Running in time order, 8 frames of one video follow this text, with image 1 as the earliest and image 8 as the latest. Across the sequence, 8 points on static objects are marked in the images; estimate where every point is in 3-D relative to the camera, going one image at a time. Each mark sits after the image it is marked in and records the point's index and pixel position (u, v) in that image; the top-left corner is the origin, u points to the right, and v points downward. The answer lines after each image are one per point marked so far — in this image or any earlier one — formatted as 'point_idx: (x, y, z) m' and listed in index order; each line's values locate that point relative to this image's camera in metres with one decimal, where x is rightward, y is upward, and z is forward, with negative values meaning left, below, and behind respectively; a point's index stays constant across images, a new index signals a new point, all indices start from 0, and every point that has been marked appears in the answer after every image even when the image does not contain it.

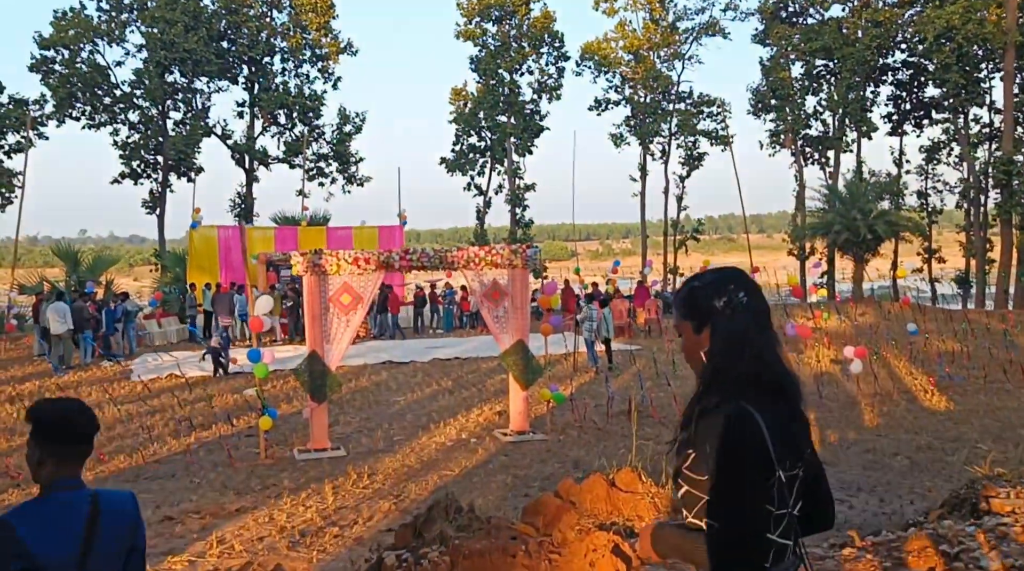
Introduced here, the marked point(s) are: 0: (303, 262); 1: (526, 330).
0: (-2.4, +0.3, +10.9) m
1: (+0.2, -0.5, +11.6) m
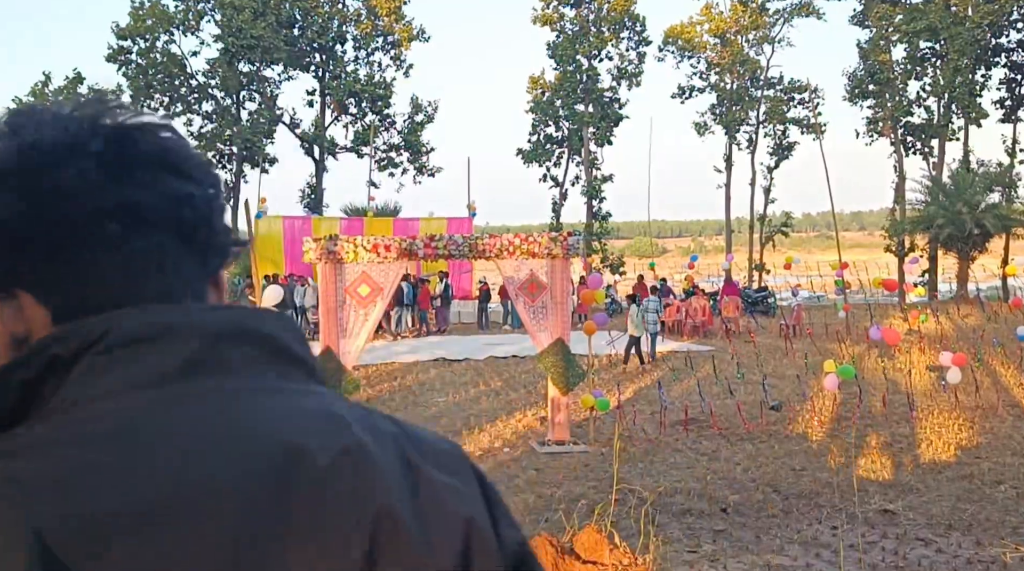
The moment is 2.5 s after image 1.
0: (-2.0, +0.4, +9.9) m
1: (+0.6, -0.5, +10.3) m
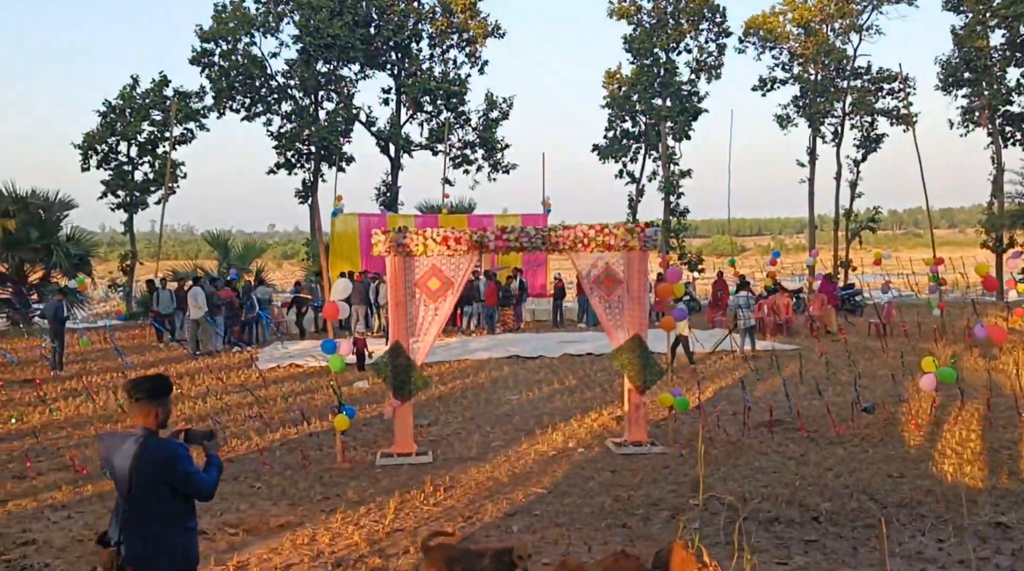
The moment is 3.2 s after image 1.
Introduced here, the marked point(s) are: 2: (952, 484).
0: (-1.3, +0.5, +9.6) m
1: (+1.4, -0.4, +9.8) m
2: (+3.7, -1.7, +8.1) m
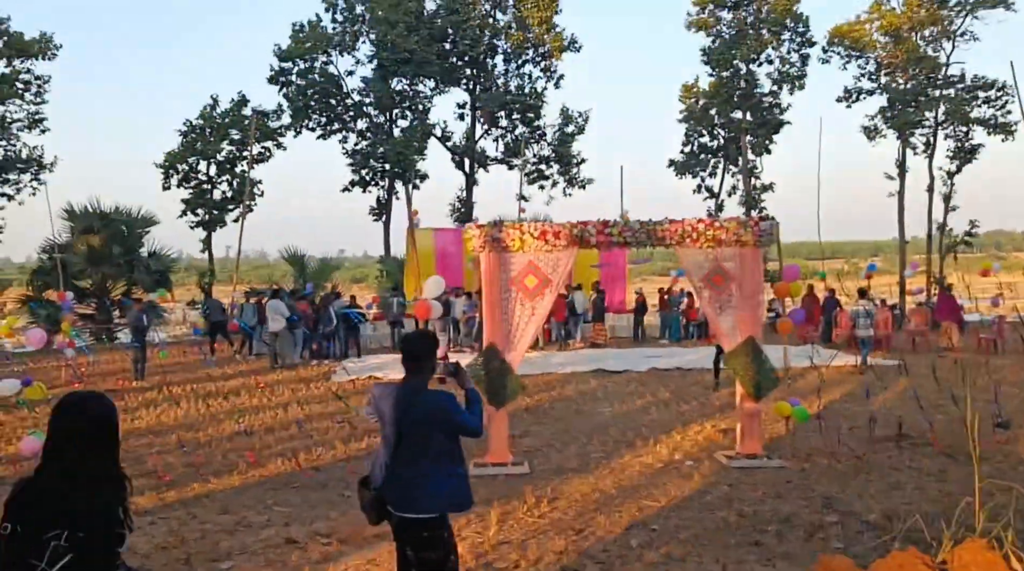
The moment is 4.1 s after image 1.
0: (-0.3, +0.5, +9.1) m
1: (+2.4, -0.4, +9.1) m
2: (+4.6, -1.6, +7.1) m
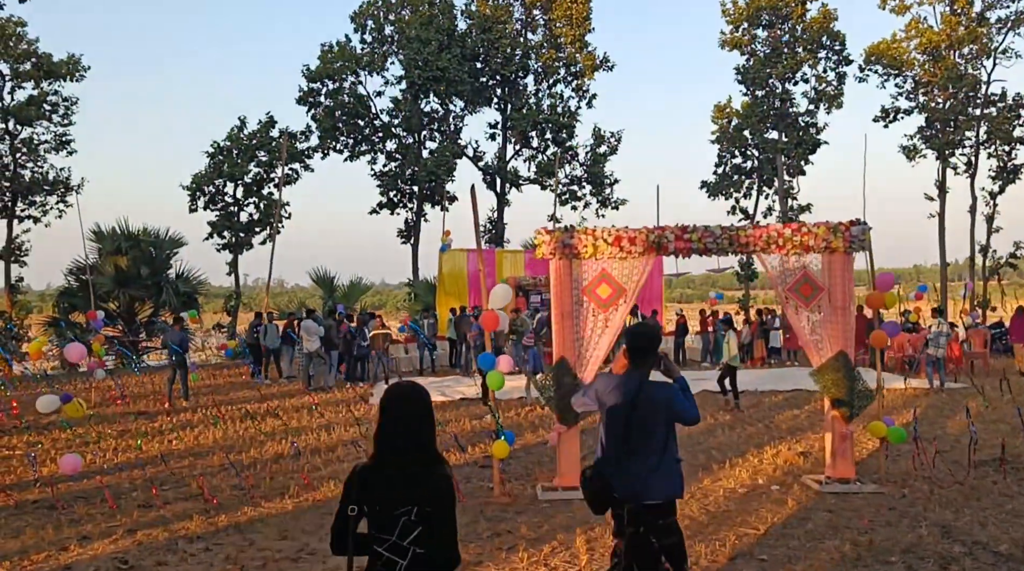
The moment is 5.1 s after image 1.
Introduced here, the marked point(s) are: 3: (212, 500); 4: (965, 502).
0: (+0.3, +0.4, +8.5) m
1: (+3.0, -0.5, +8.4) m
2: (+5.2, -1.7, +6.4) m
3: (-2.7, -1.9, +8.5) m
4: (+3.7, -1.8, +7.7) m
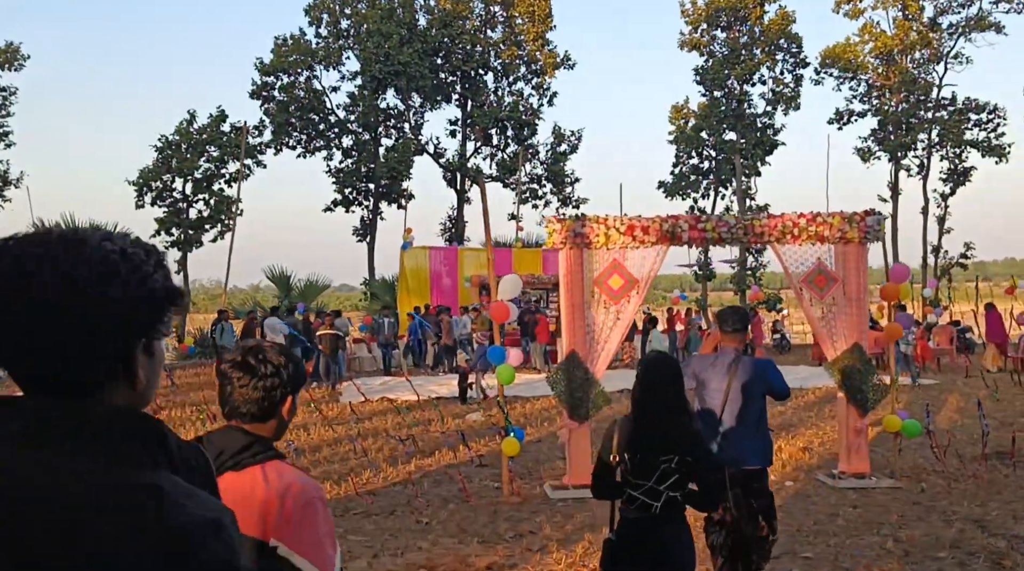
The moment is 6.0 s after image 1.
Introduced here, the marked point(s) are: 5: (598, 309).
0: (+0.4, +0.5, +8.2) m
1: (+3.1, -0.4, +8.2) m
2: (+5.4, -1.6, +6.4) m
3: (-2.6, -1.8, +8.0) m
4: (+3.8, -1.7, +7.6) m
5: (+0.8, -0.2, +8.2) m
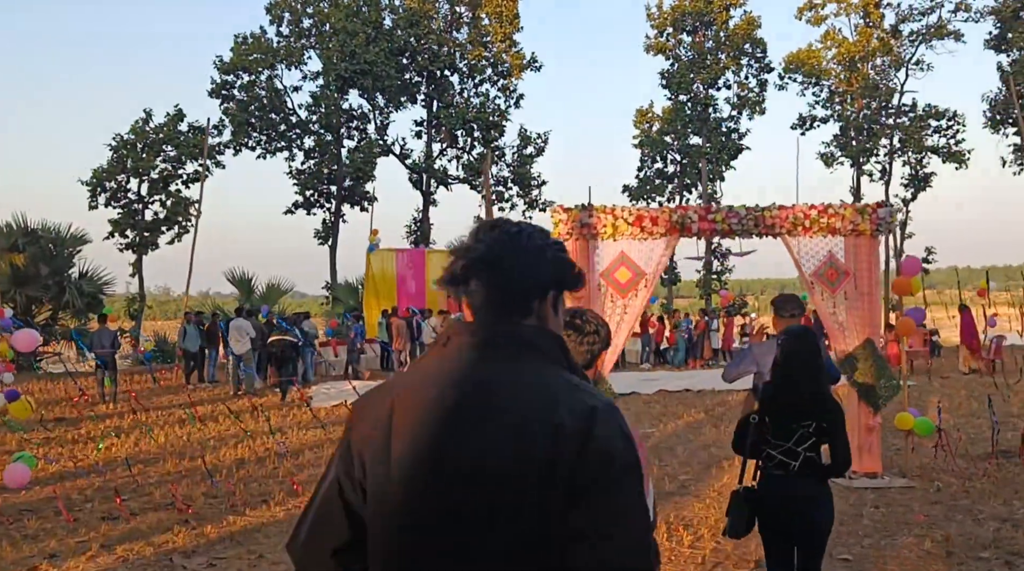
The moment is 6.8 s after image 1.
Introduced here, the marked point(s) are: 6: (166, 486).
0: (+0.4, +0.5, +7.8) m
1: (+3.1, -0.3, +8.0) m
2: (+5.5, -1.5, +6.3) m
3: (-2.6, -1.8, +7.5) m
4: (+3.9, -1.6, +7.4) m
5: (+0.8, -0.2, +7.9) m
6: (-3.1, -1.8, +8.4) m
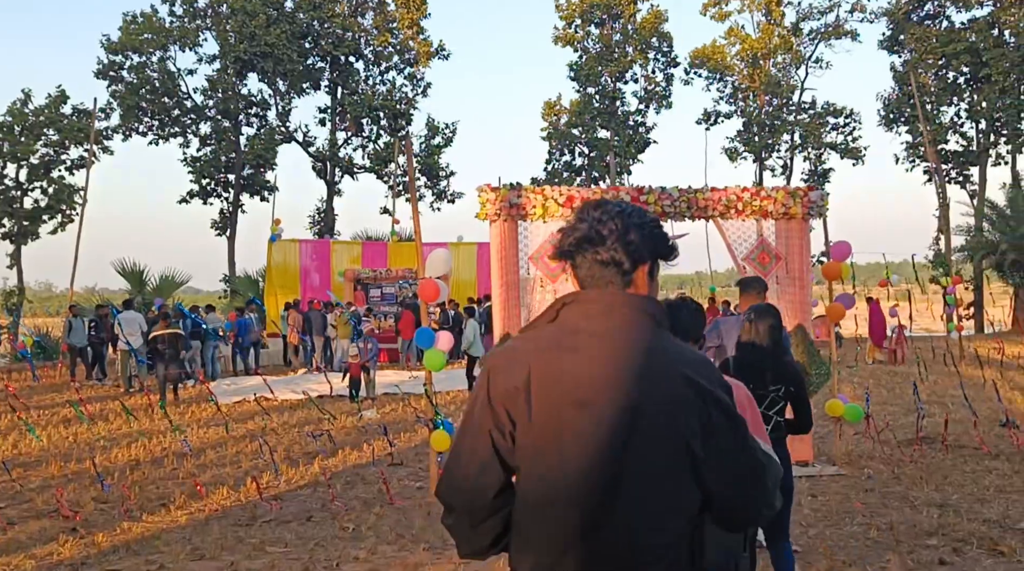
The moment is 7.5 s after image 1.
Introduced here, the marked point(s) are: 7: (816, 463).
0: (-0.1, +0.7, +7.4) m
1: (+2.5, -0.2, +7.9) m
2: (+5.1, -1.4, +6.4) m
3: (-3.1, -1.6, +6.7) m
4: (+3.3, -1.5, +7.3) m
5: (+0.2, 0.0, +7.5) m
6: (-3.7, -1.7, +7.6) m
7: (+2.6, -1.5, +8.1) m
